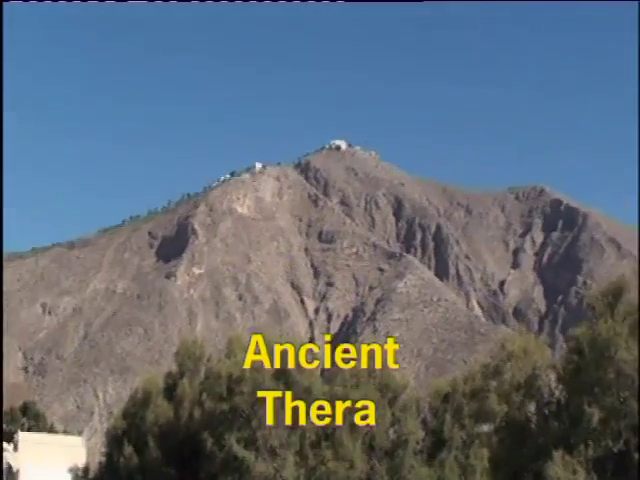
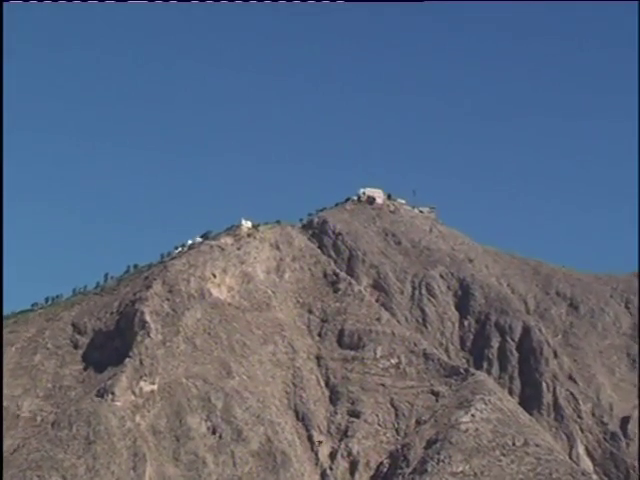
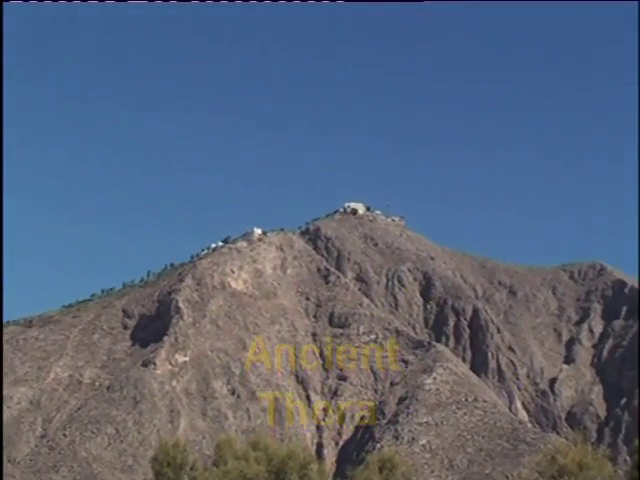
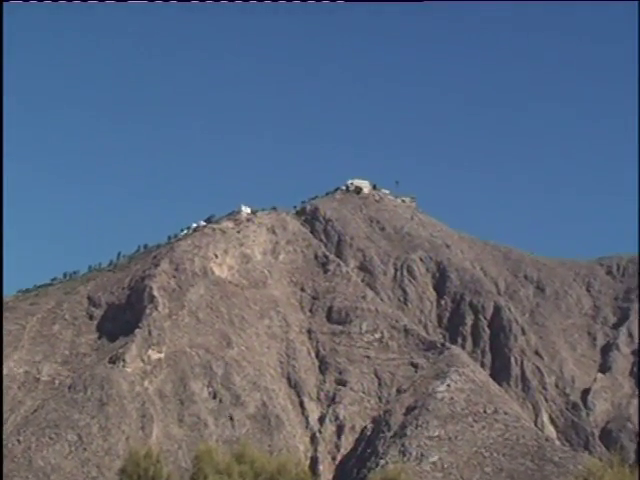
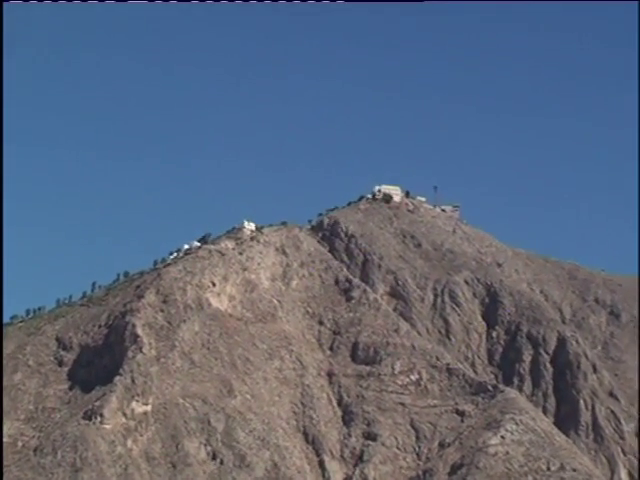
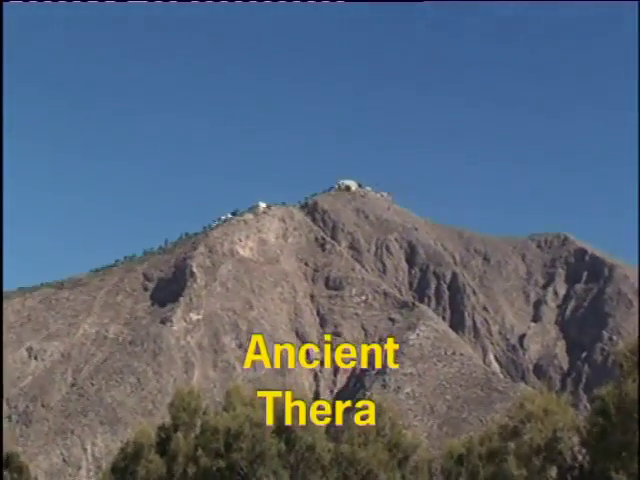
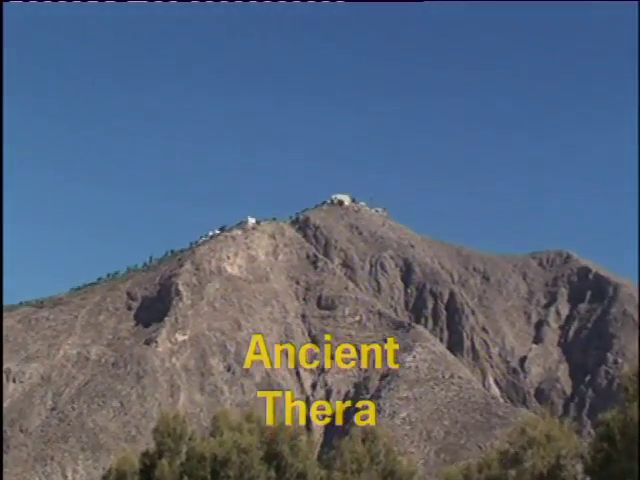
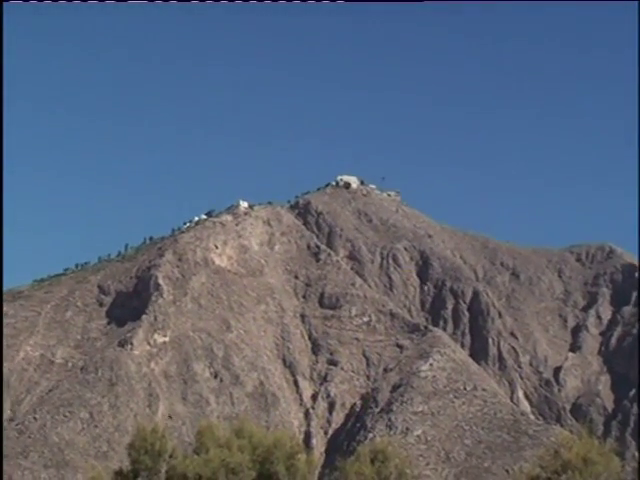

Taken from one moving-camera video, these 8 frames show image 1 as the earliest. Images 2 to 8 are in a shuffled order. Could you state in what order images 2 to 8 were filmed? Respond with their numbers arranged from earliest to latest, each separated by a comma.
6, 7, 3, 8, 4, 2, 5
